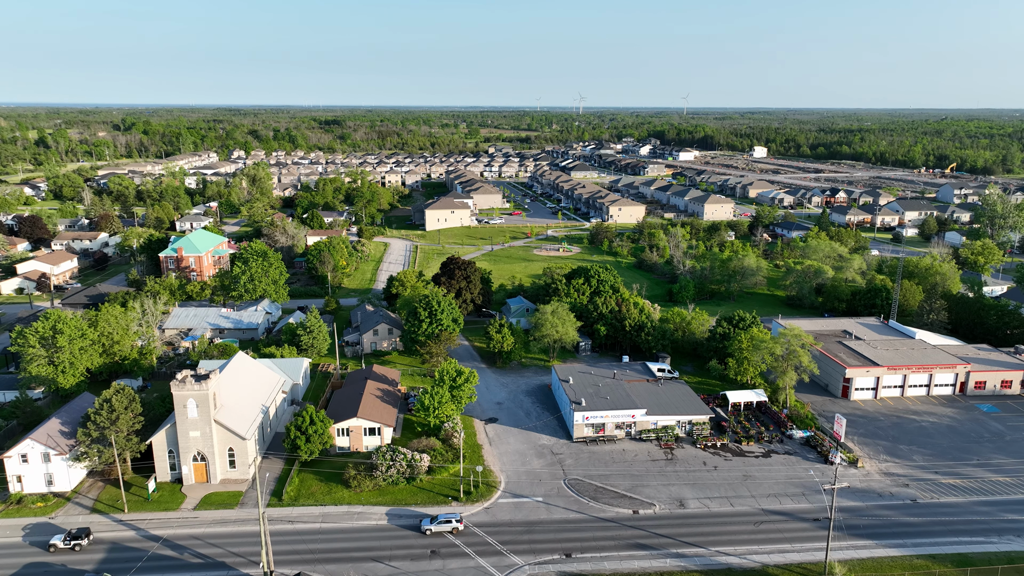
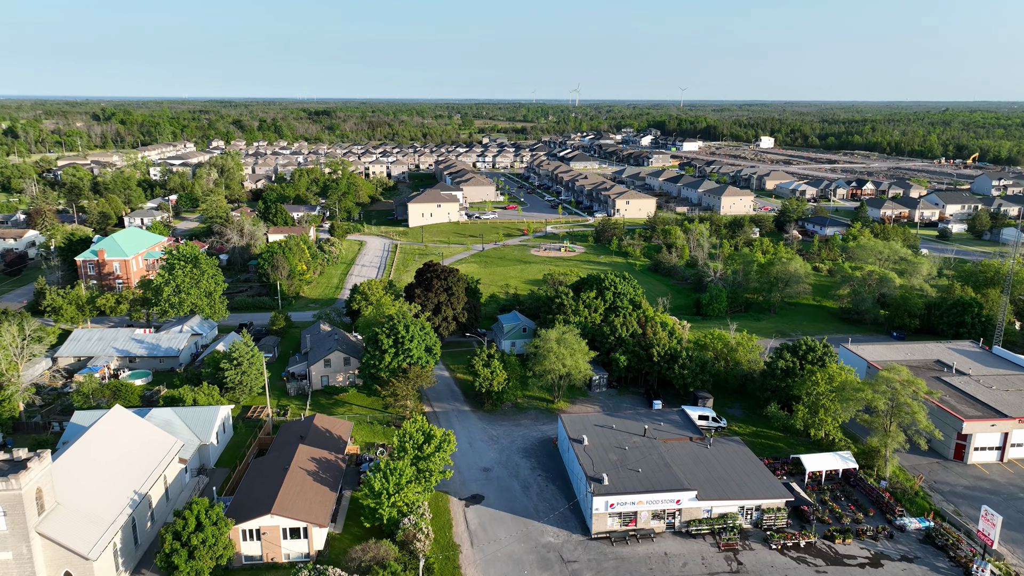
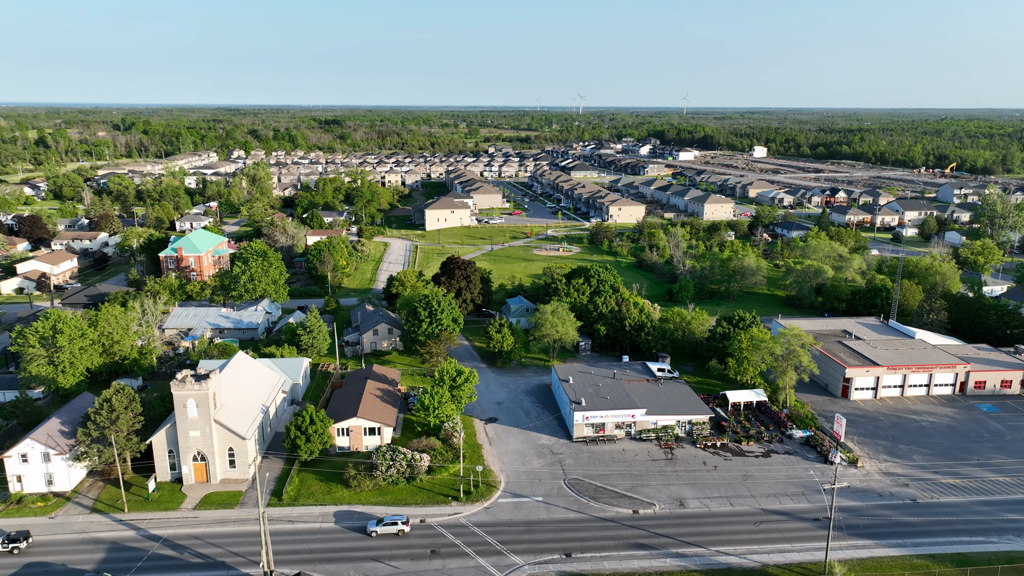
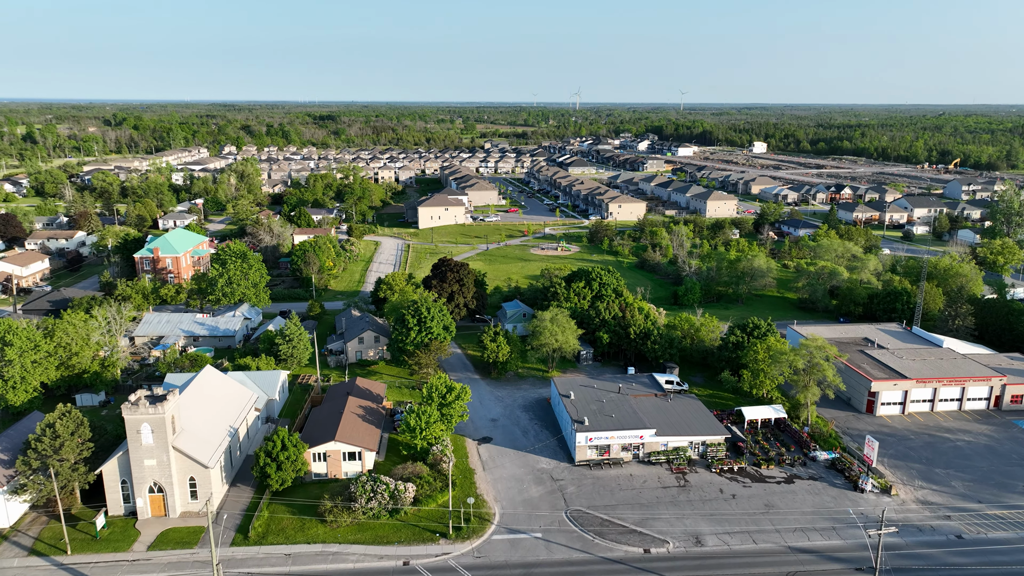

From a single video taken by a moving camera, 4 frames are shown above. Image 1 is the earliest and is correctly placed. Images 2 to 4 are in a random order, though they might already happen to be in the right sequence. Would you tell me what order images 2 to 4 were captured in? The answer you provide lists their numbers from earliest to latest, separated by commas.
3, 4, 2
